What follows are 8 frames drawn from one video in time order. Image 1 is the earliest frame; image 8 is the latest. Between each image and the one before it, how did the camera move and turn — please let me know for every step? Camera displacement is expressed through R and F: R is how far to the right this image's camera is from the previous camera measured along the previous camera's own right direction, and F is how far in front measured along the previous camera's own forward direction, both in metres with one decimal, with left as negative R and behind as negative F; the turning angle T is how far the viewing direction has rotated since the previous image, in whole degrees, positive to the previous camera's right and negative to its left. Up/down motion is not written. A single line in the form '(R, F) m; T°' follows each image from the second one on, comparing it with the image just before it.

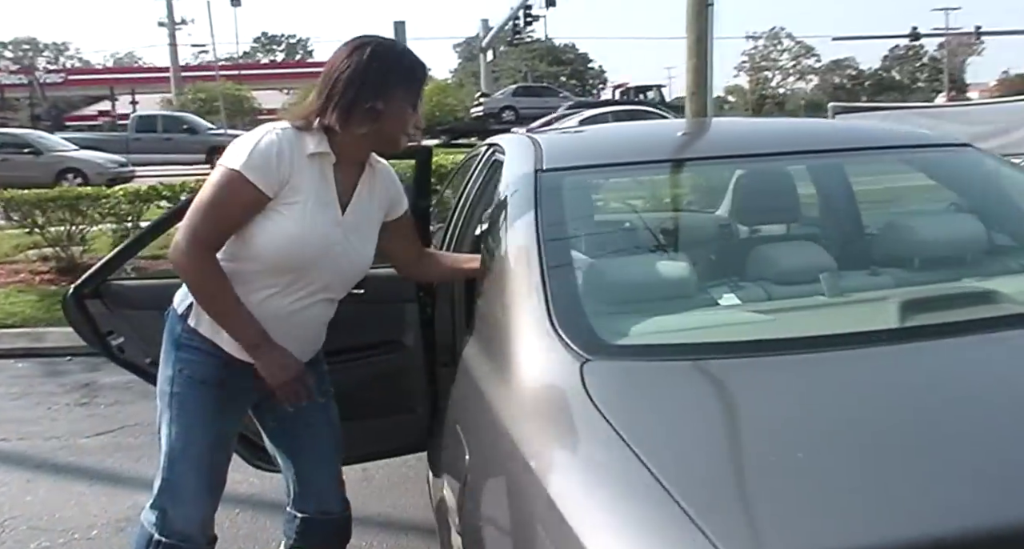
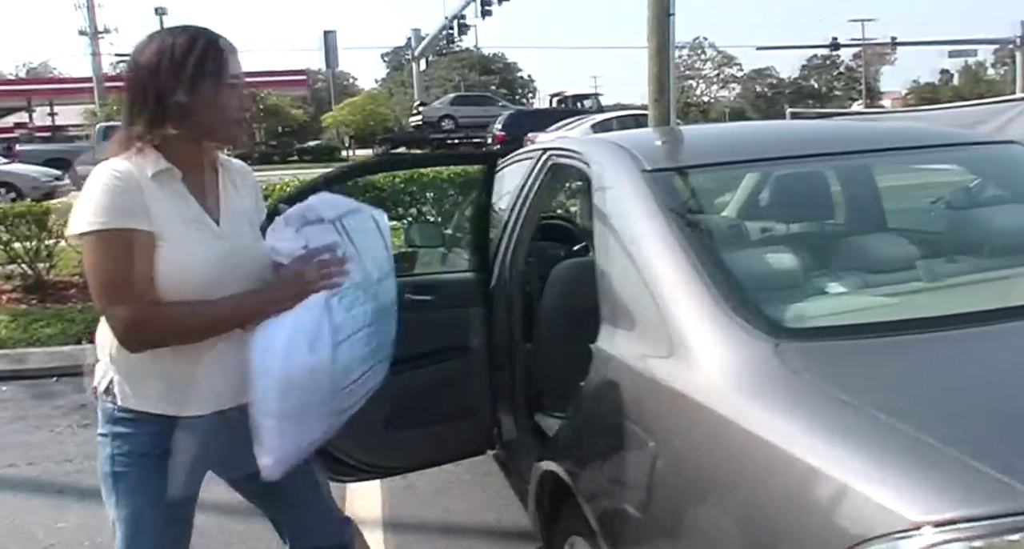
(-0.4, 0.0) m; +5°
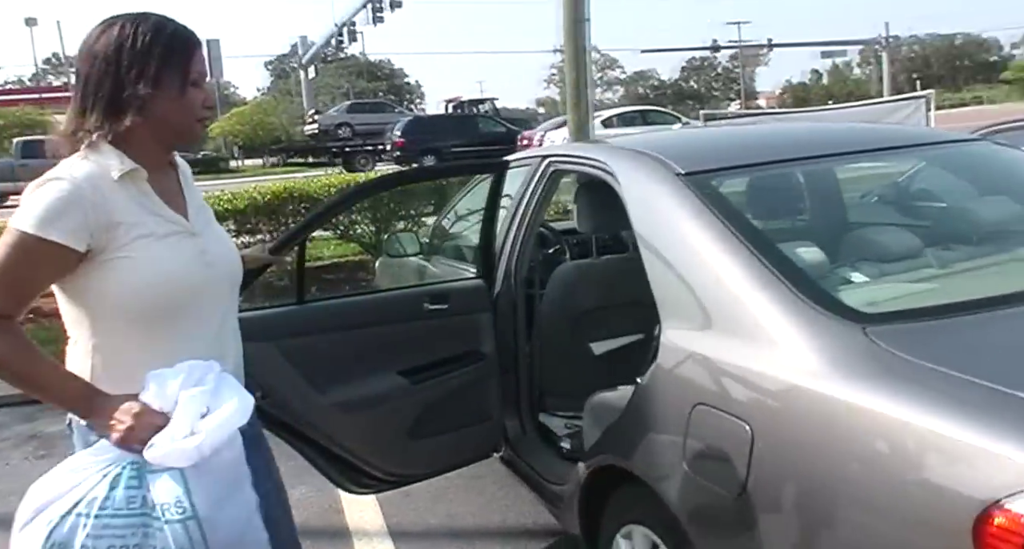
(-0.4, 0.0) m; +7°
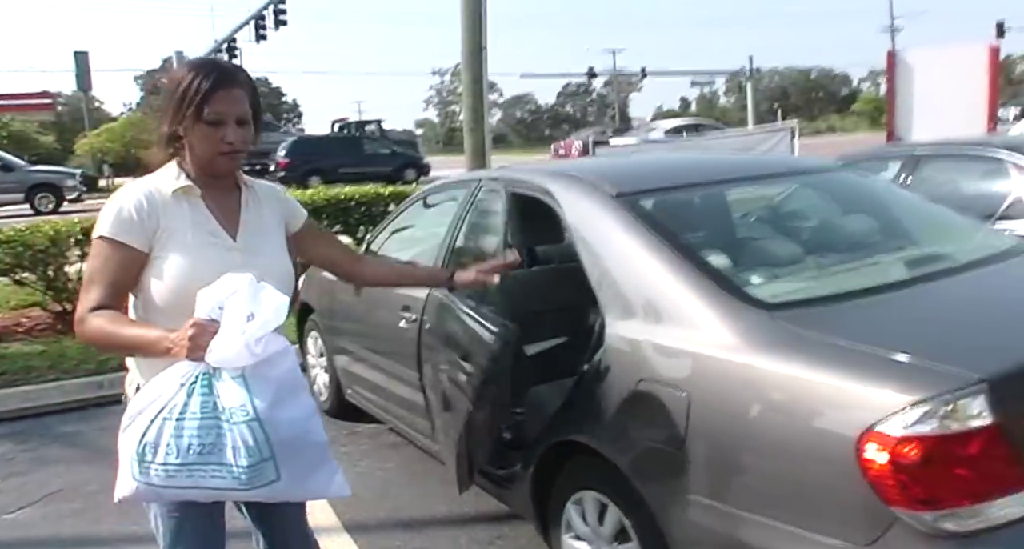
(-0.3, -0.4) m; +8°
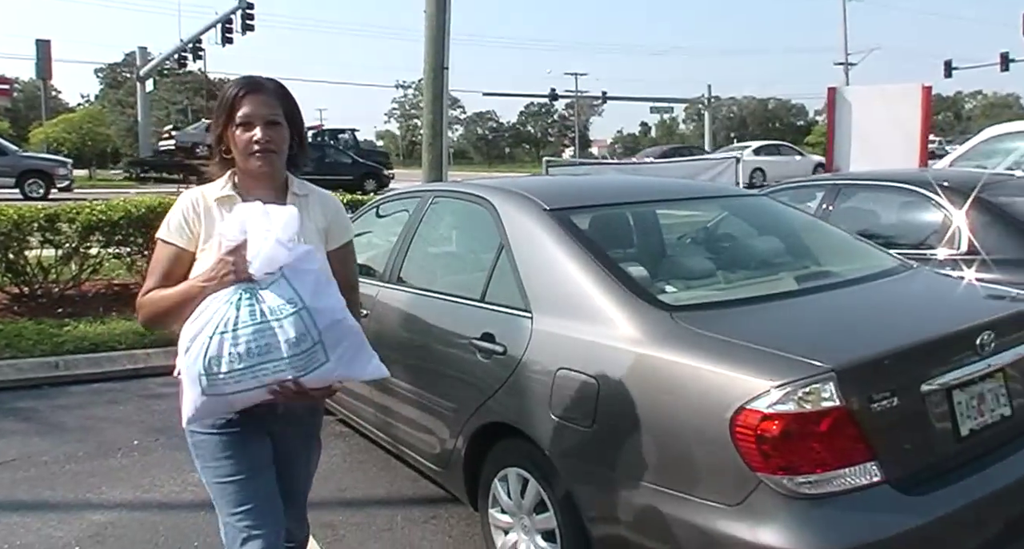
(+0.1, -0.3) m; +3°
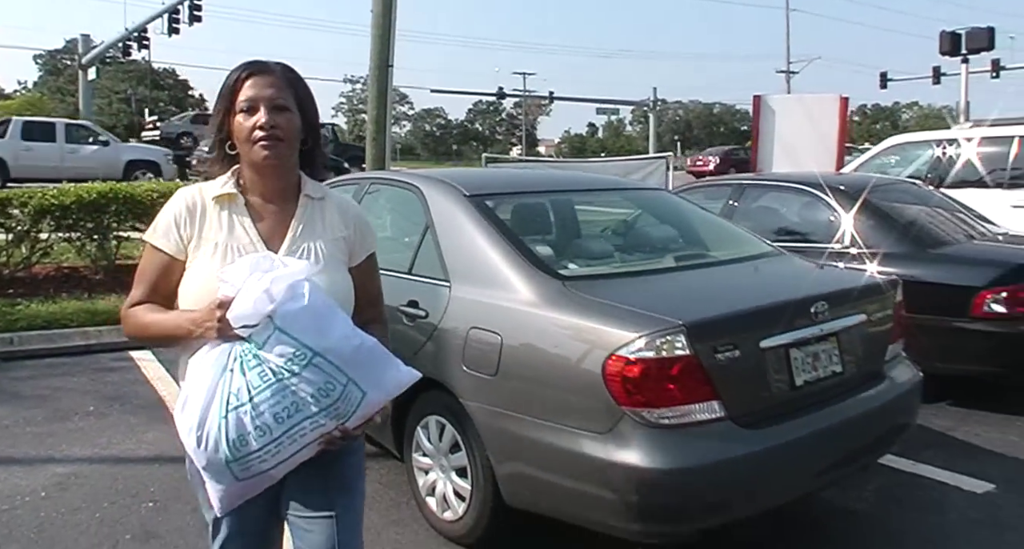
(+0.1, -0.5) m; +4°
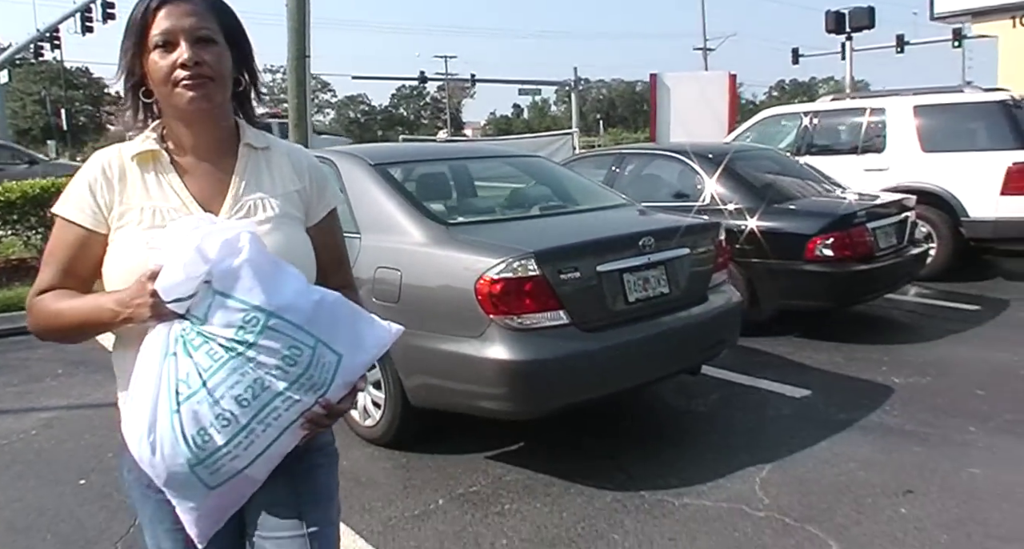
(+0.2, -0.9) m; +5°
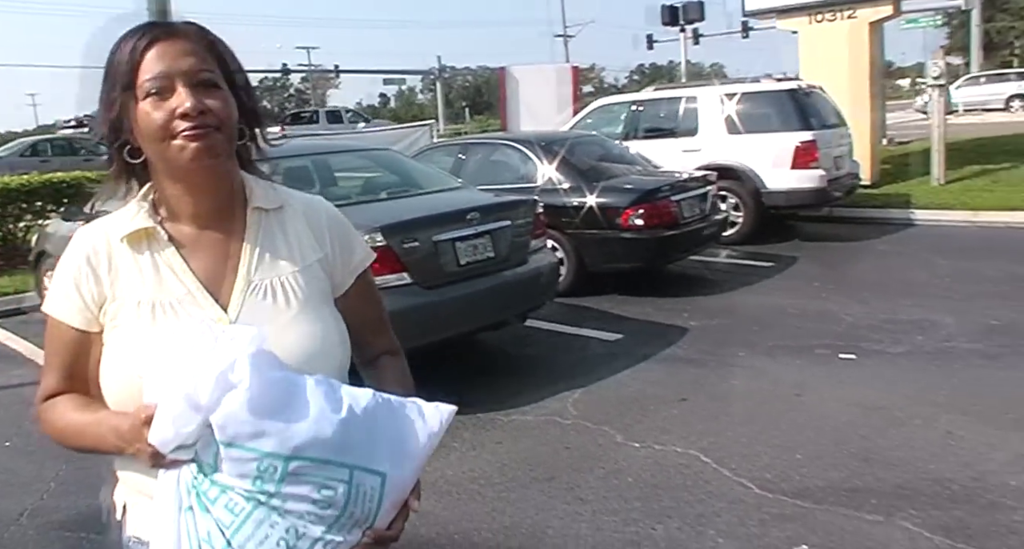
(+0.1, -1.0) m; +9°
